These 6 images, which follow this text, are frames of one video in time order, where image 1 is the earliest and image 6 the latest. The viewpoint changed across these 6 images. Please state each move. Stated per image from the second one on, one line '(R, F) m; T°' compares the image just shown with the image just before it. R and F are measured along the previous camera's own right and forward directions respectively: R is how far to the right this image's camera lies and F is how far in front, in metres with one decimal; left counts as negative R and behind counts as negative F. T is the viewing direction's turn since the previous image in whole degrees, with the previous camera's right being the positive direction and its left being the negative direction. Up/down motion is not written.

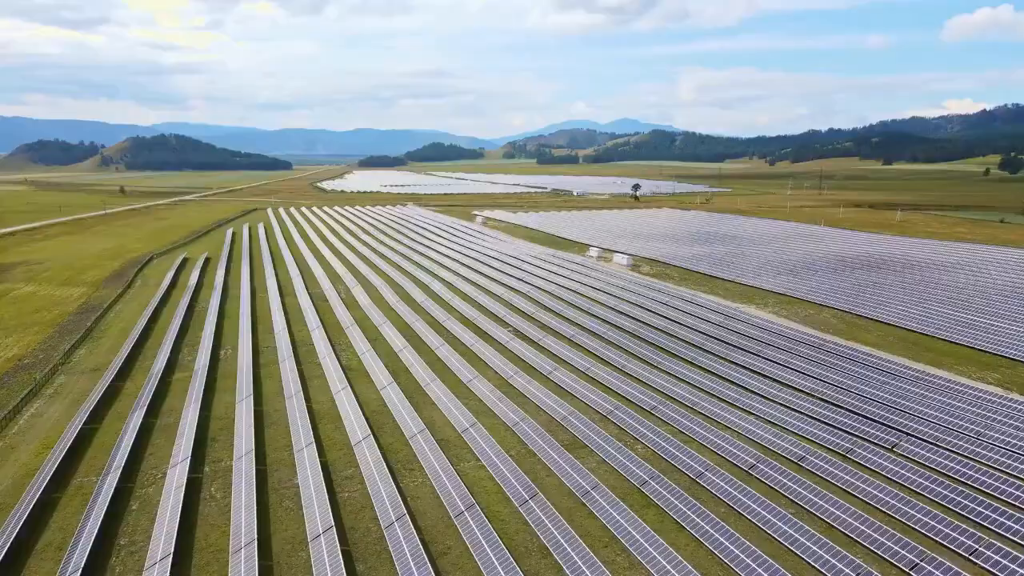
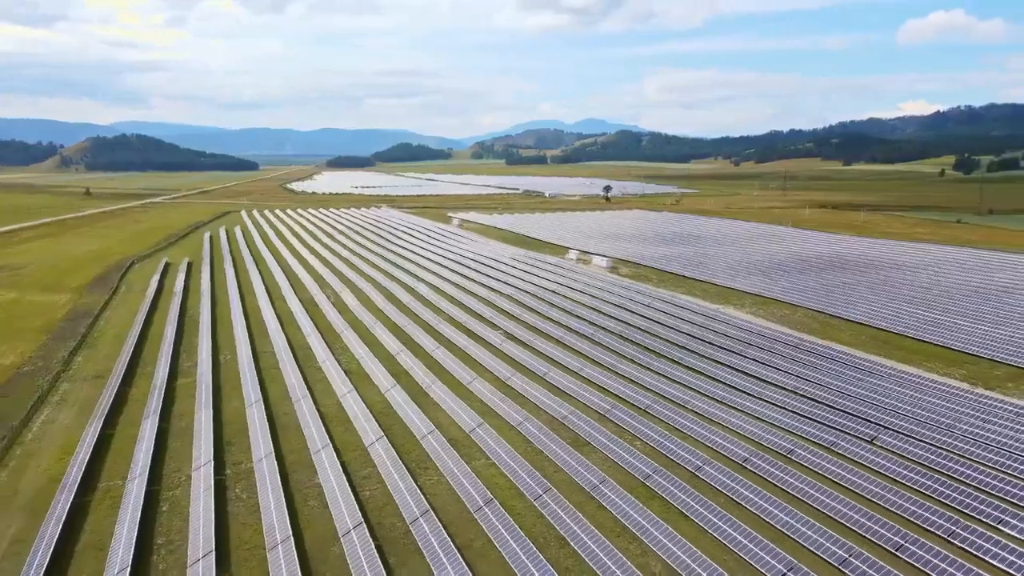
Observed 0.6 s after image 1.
(-0.9, -0.9) m; +3°
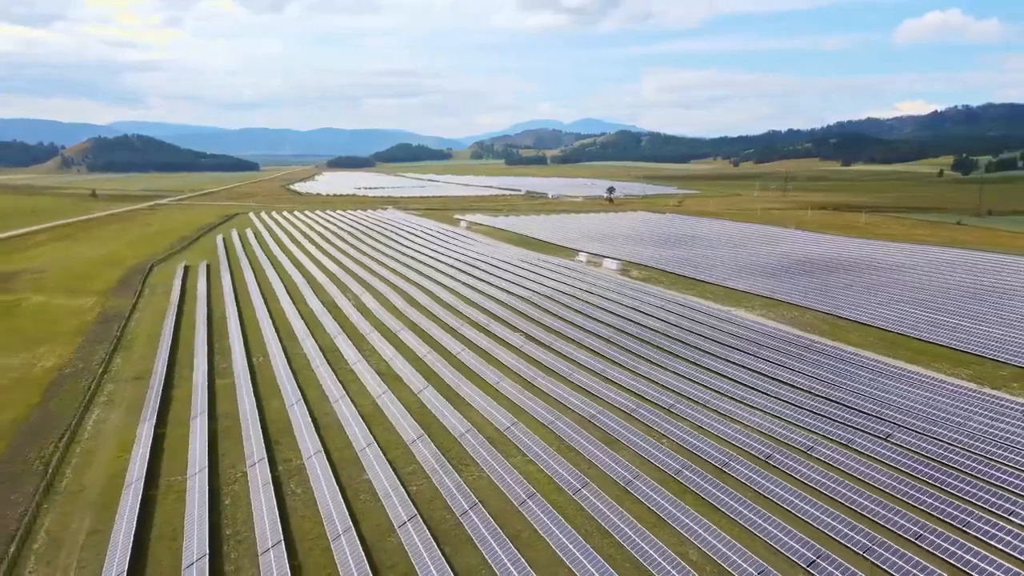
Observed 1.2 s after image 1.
(-1.0, -0.9) m; 0°
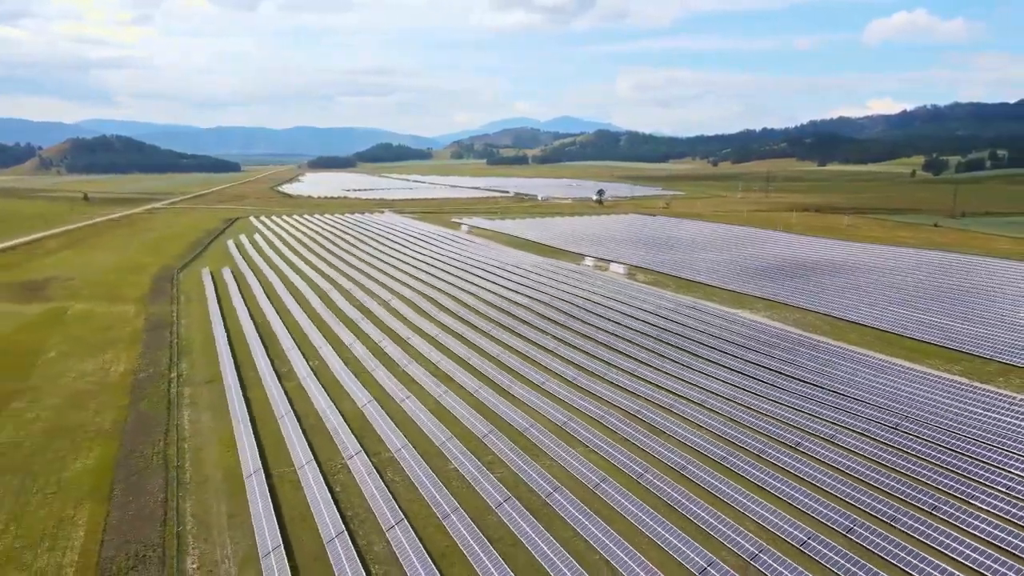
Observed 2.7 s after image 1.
(-2.5, -2.2) m; +2°
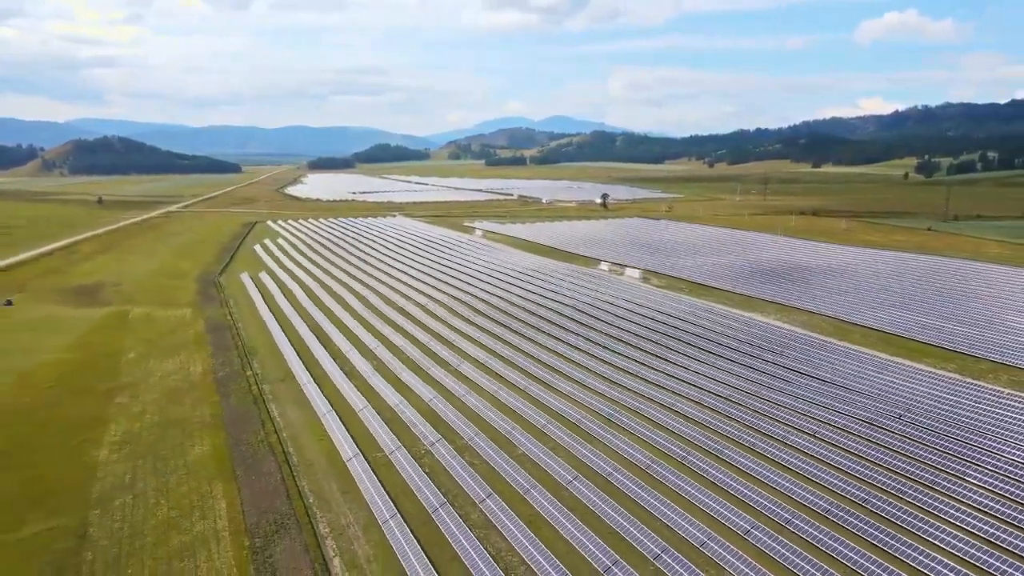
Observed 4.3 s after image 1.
(-2.2, -2.8) m; +1°
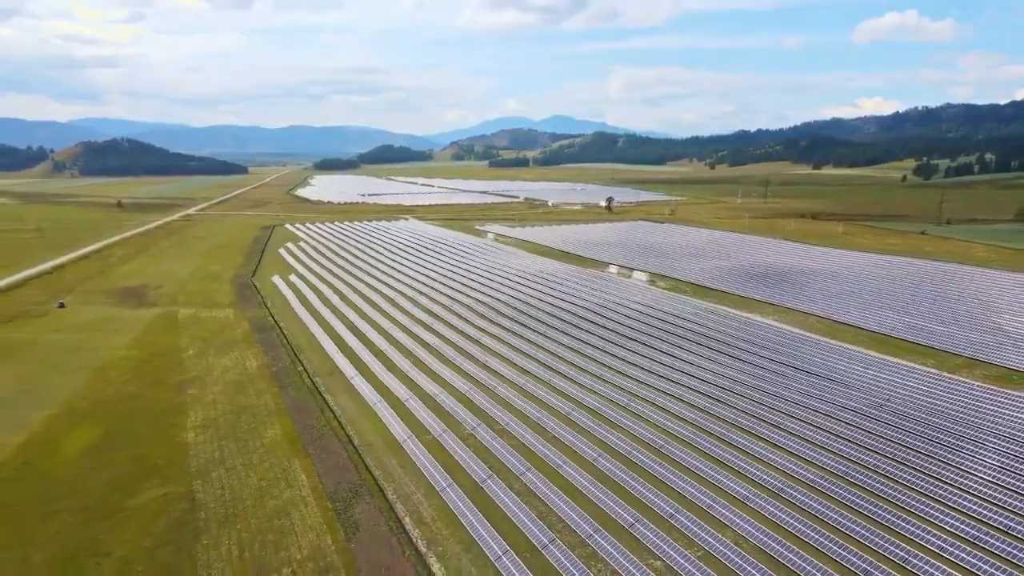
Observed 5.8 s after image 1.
(-1.1, -3.1) m; 0°
